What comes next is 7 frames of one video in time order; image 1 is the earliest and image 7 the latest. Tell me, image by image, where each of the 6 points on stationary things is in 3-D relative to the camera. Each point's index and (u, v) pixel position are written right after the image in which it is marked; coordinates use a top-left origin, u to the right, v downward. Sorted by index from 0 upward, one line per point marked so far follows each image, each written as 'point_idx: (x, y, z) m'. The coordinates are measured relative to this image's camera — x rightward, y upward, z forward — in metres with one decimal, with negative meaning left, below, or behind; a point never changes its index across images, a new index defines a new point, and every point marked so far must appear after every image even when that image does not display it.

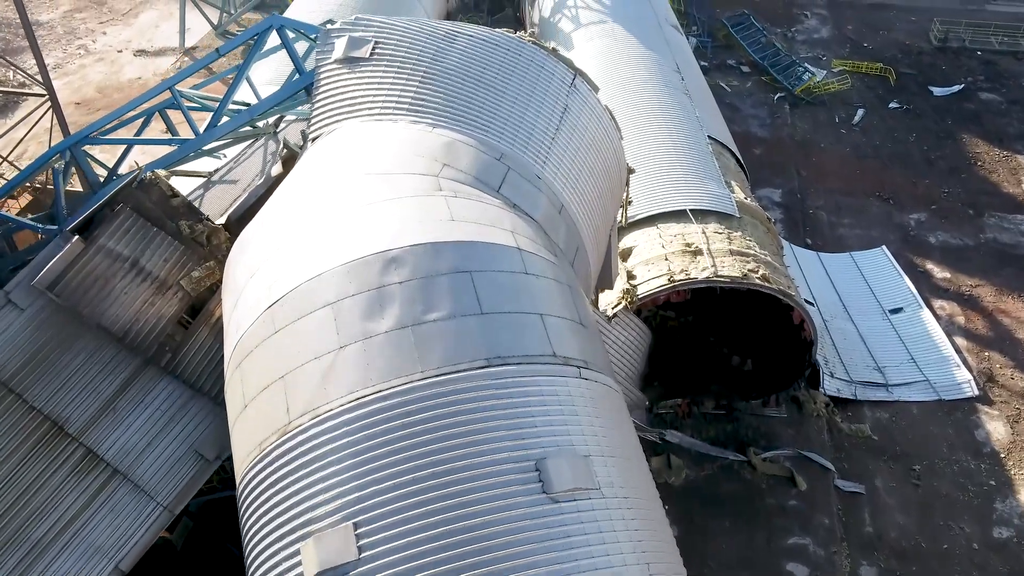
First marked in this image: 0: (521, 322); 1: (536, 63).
0: (+0.1, -0.3, +8.6) m
1: (+0.3, +3.2, +11.9) m
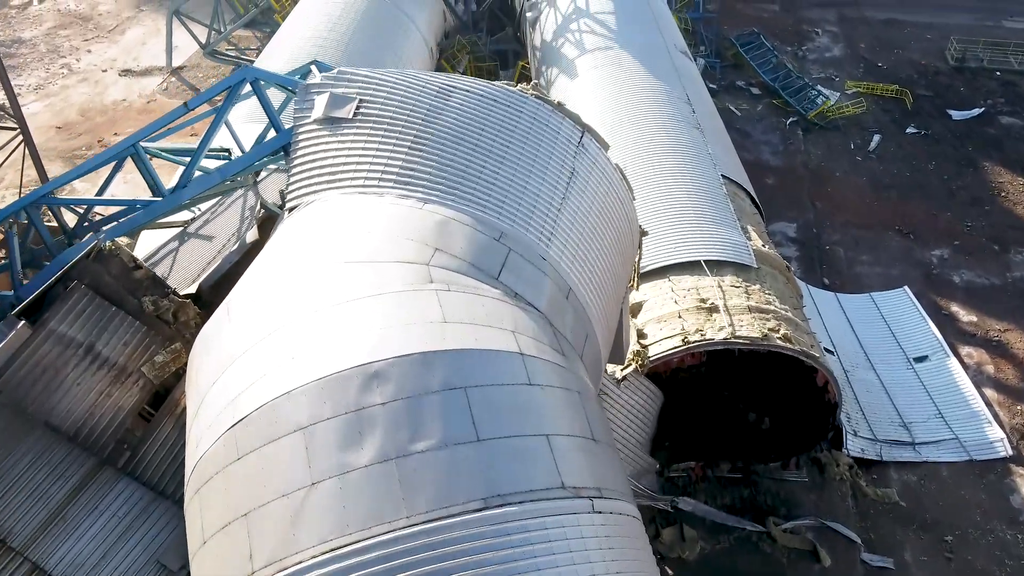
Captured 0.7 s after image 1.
0: (+0.1, -1.4, +7.3) m
1: (+0.3, +2.1, +10.7) m
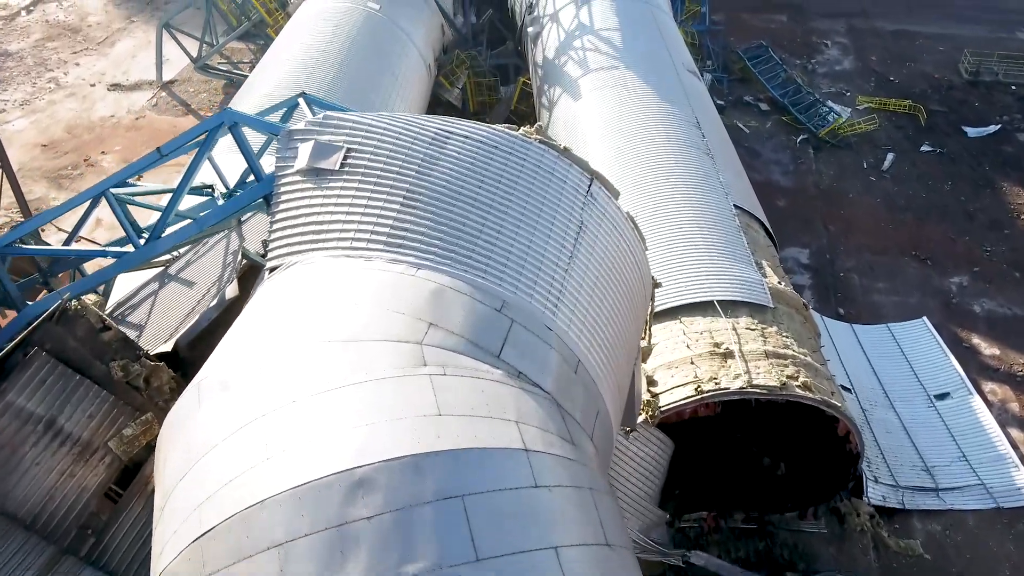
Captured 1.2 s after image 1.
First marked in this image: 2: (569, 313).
0: (+0.1, -2.1, +6.4) m
1: (+0.4, +1.4, +9.8) m
2: (+0.6, -0.3, +8.8) m
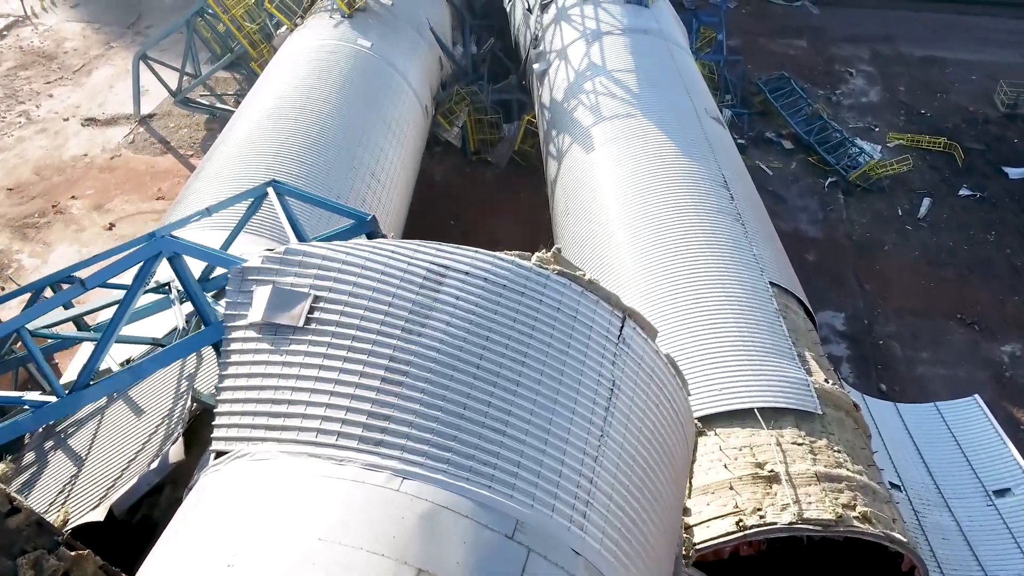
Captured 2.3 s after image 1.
0: (+0.3, -3.8, +4.4) m
1: (+0.5, -0.2, +7.8) m
2: (+0.7, -1.9, +6.8) m
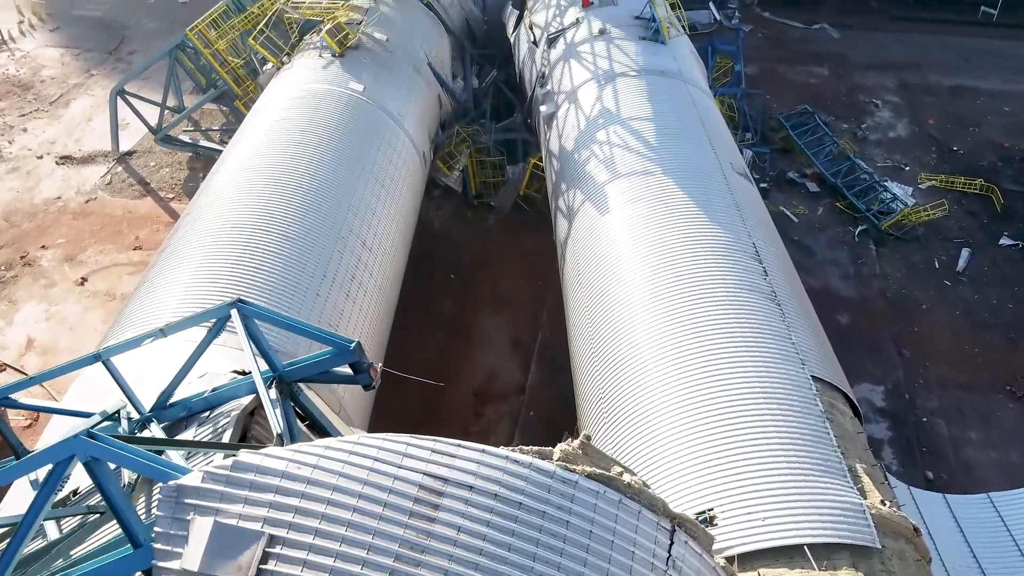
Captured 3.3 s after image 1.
0: (+0.4, -5.3, +2.6) m
1: (+0.6, -1.8, +6.0) m
2: (+0.8, -3.4, +5.0) m
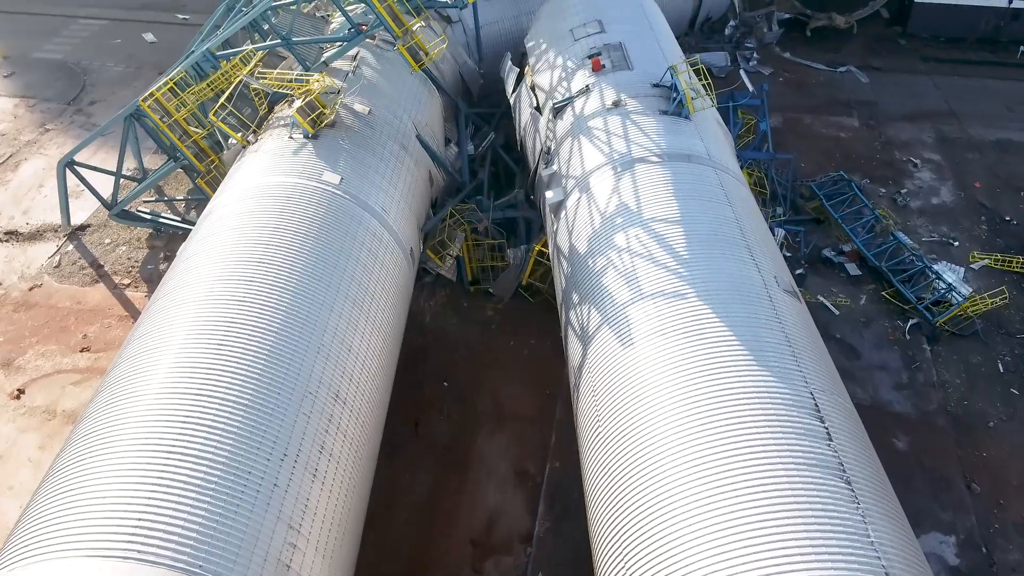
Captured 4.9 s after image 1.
0: (+0.6, -7.8, -0.2) m
1: (+0.8, -4.2, +3.2) m
2: (+1.0, -5.9, +2.2) m
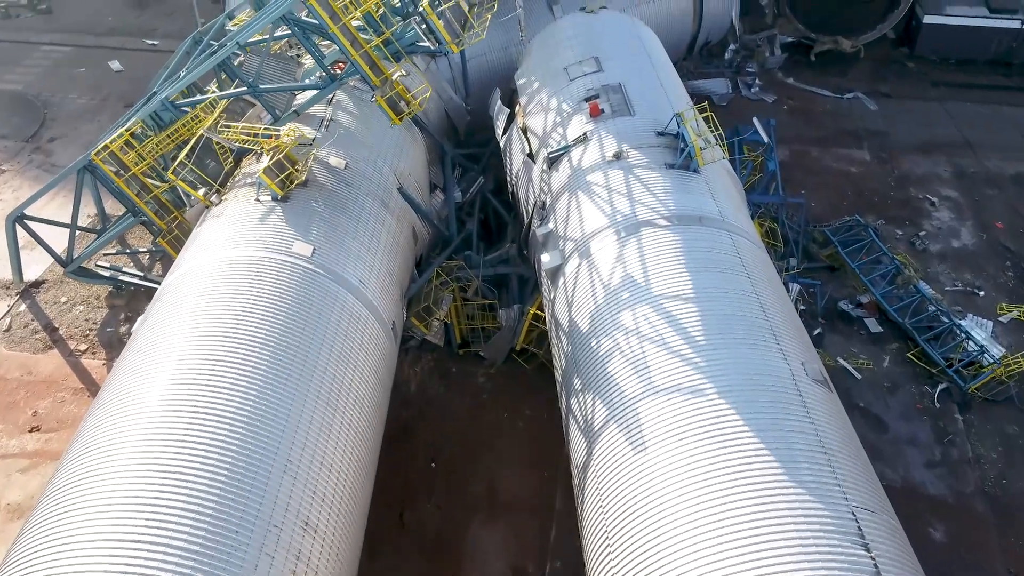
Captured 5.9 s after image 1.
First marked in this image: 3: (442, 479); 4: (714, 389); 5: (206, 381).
0: (+0.8, -9.2, -1.9) m
1: (+0.9, -5.7, +1.5) m
2: (+1.1, -7.3, +0.5) m
3: (-1.5, -3.9, +16.9) m
4: (+3.0, -1.5, +12.5) m
5: (-4.5, -1.4, +12.1) m
